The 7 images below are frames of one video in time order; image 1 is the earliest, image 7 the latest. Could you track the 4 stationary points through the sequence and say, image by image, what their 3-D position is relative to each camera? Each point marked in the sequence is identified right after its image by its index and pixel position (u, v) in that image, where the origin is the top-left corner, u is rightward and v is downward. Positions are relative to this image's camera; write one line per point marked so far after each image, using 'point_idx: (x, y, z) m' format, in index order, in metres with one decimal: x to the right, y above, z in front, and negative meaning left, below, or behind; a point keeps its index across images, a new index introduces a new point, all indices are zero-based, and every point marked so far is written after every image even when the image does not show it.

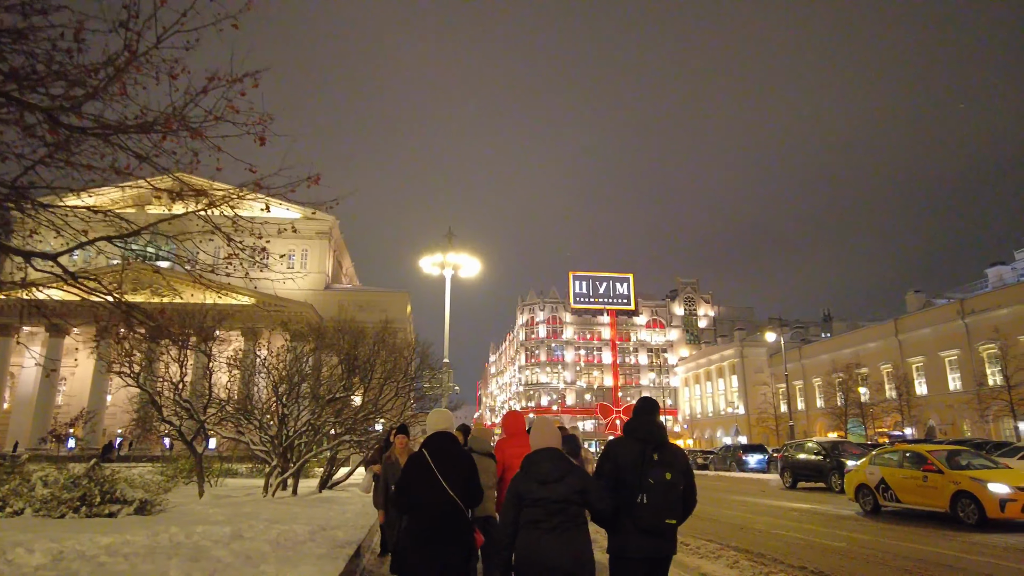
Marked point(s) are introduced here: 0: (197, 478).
0: (-6.4, -3.8, +12.6) m
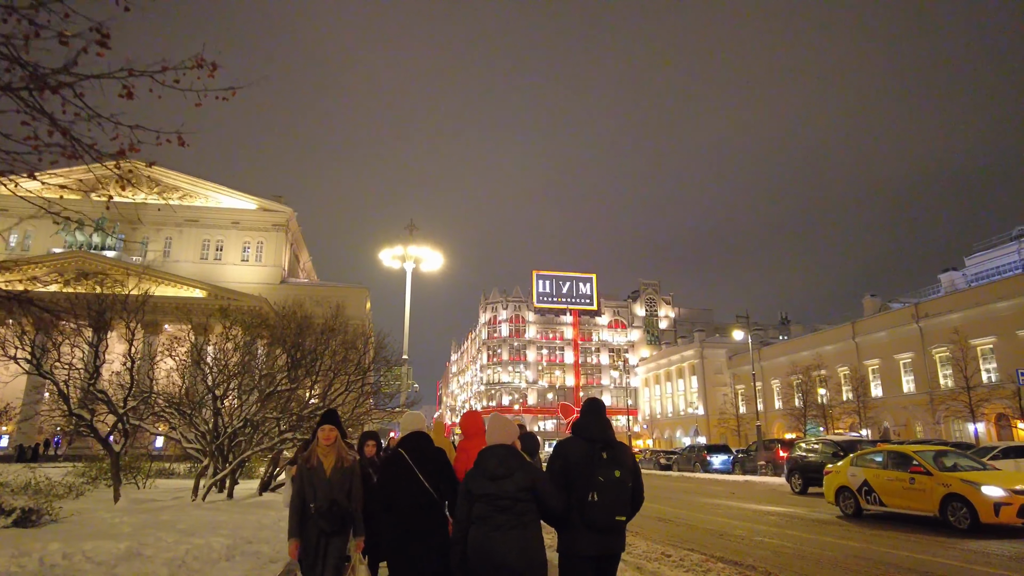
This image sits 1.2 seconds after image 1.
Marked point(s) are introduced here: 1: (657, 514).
0: (-7.1, -3.4, +11.1) m
1: (+3.5, -5.5, +15.1) m
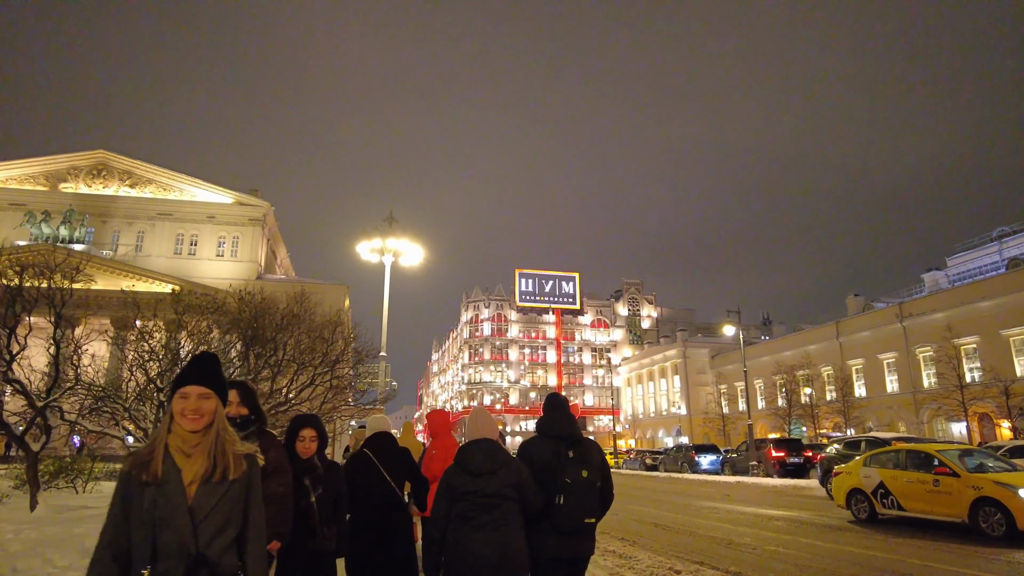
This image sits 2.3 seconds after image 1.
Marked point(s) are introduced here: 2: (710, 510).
0: (-7.4, -3.0, +9.6) m
1: (+3.1, -5.1, +13.9) m
2: (+4.7, -5.4, +15.1) m
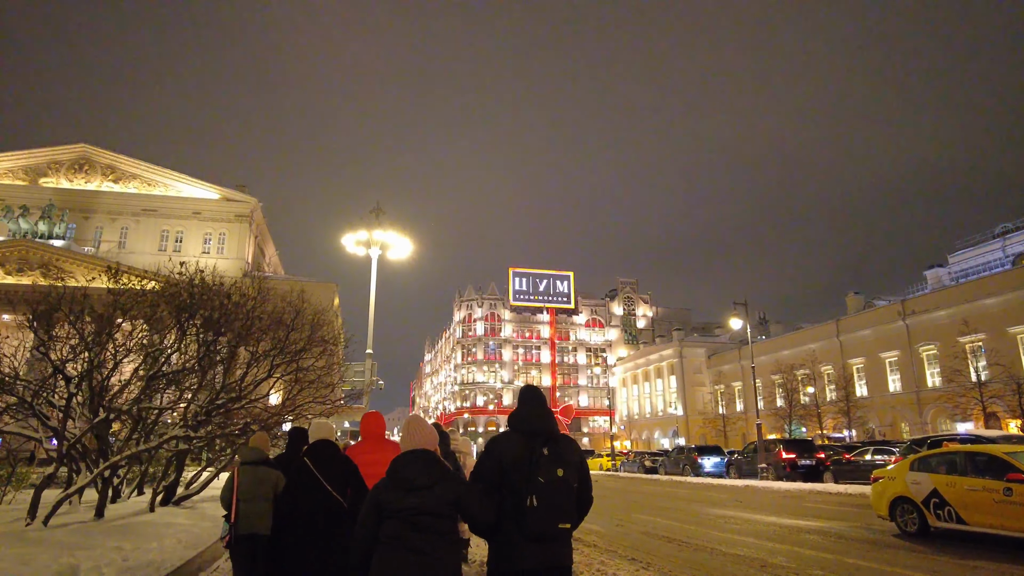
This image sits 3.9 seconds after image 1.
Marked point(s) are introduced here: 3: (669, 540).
0: (-7.5, -2.6, +7.8) m
1: (+2.9, -4.7, +12.1) m
2: (+4.5, -5.0, +13.4) m
3: (+2.8, -4.5, +11.1) m
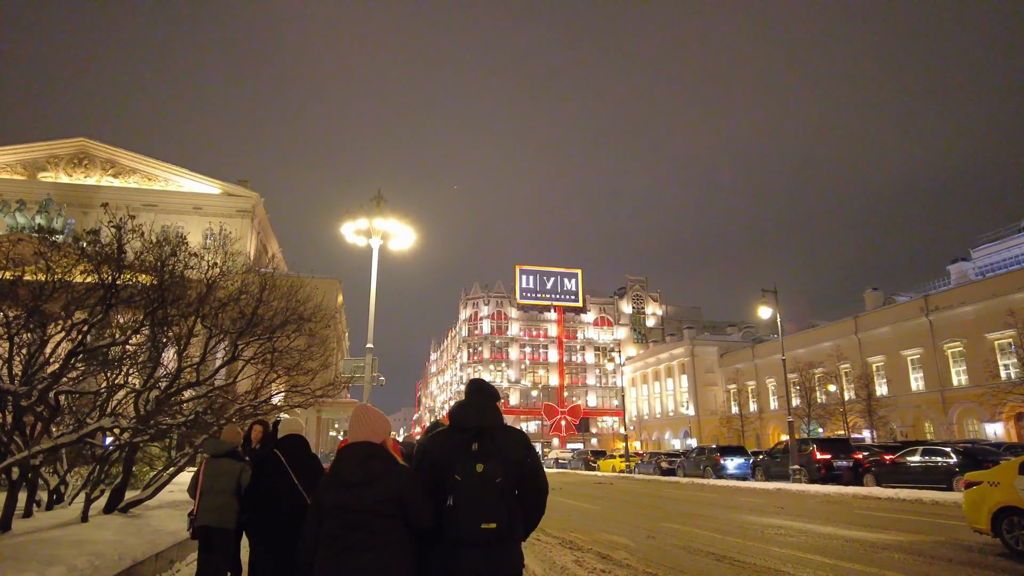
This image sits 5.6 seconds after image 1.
0: (-7.4, -2.1, +6.0) m
1: (+3.0, -4.2, +10.2) m
2: (+4.7, -4.4, +11.4) m
3: (+3.0, -3.9, +9.1) m
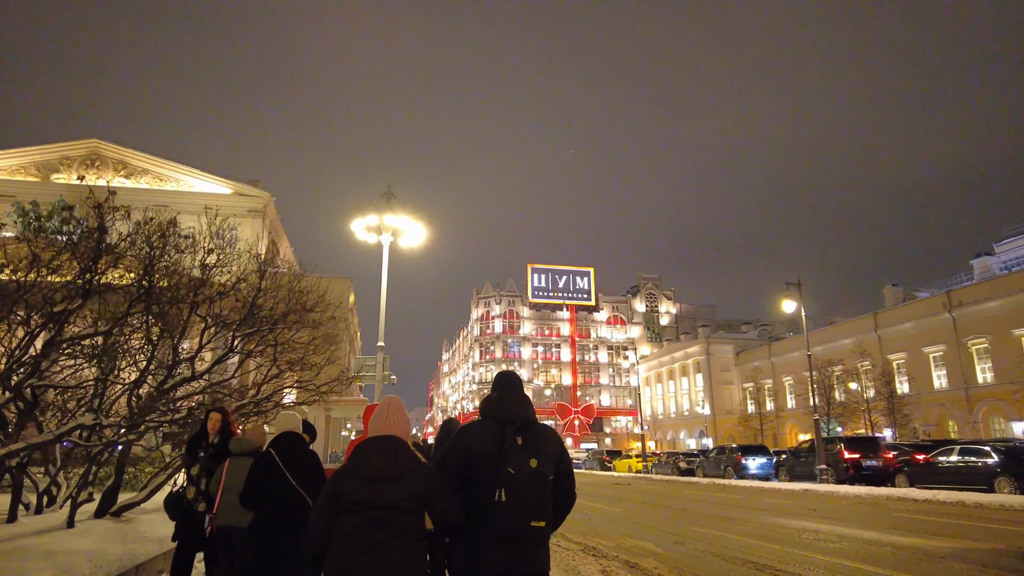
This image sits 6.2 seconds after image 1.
0: (-7.2, -1.9, +5.4) m
1: (+3.3, -4.0, +9.4) m
2: (+5.0, -4.2, +10.6) m
3: (+3.2, -3.7, +8.3) m
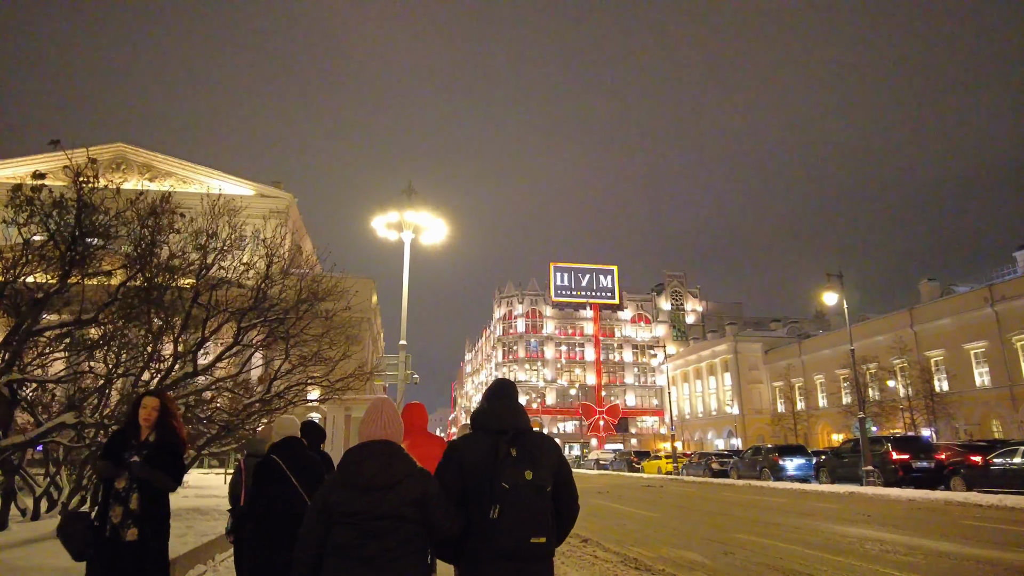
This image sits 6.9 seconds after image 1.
0: (-6.9, -1.8, +4.8) m
1: (+3.7, -3.7, +8.5) m
2: (+5.4, -3.9, +9.6) m
3: (+3.6, -3.5, +7.4) m
